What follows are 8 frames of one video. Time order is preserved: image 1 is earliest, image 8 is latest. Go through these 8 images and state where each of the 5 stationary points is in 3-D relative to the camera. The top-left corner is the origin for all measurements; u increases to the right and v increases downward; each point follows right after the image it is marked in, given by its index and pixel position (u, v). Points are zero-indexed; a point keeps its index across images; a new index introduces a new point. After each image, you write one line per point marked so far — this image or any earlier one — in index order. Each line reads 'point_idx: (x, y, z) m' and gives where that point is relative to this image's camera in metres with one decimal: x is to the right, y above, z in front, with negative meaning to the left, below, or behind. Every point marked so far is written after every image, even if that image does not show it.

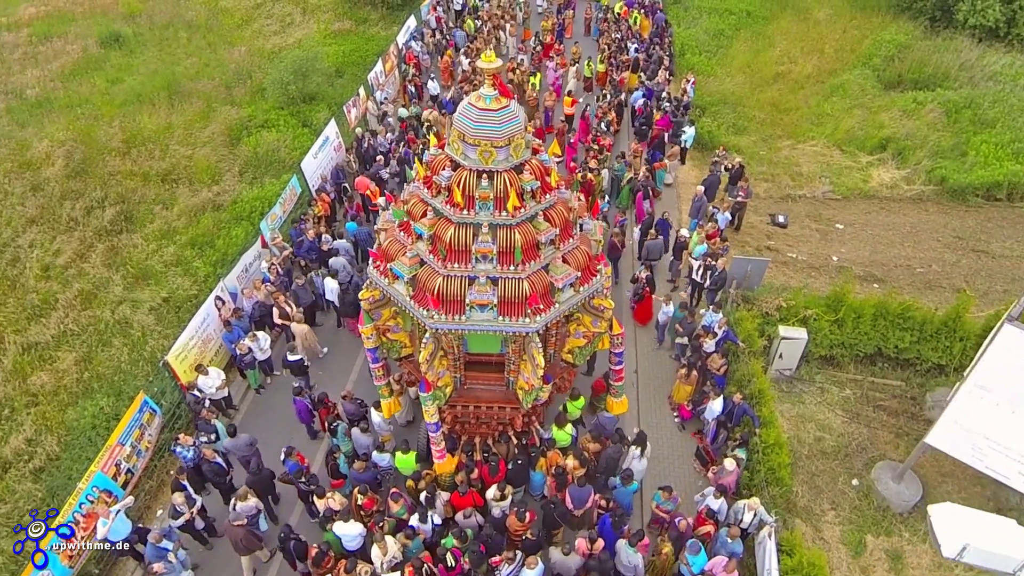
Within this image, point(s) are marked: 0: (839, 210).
0: (+9.1, +2.2, +19.3) m
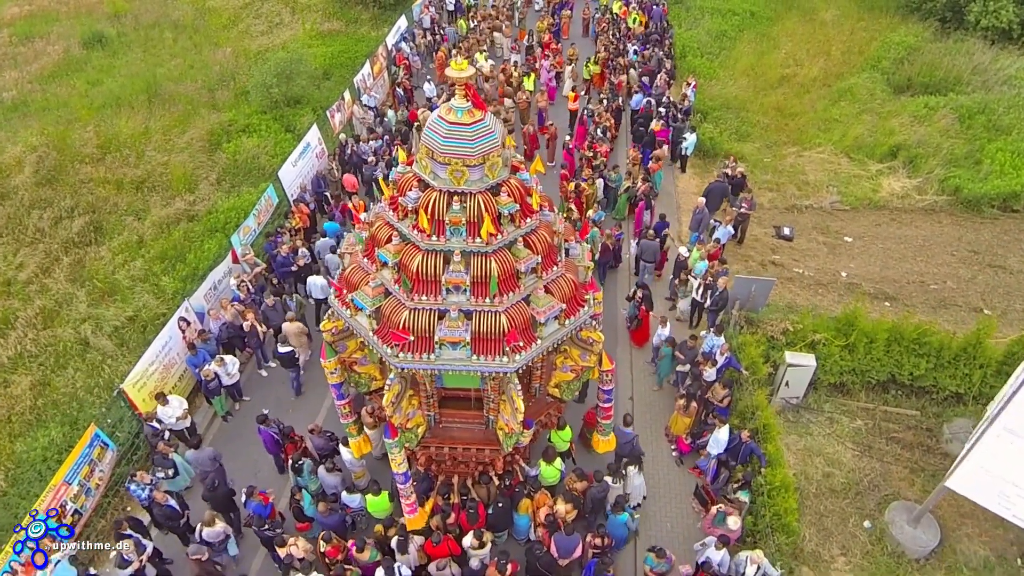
0: (+8.9, +1.8, +18.3) m
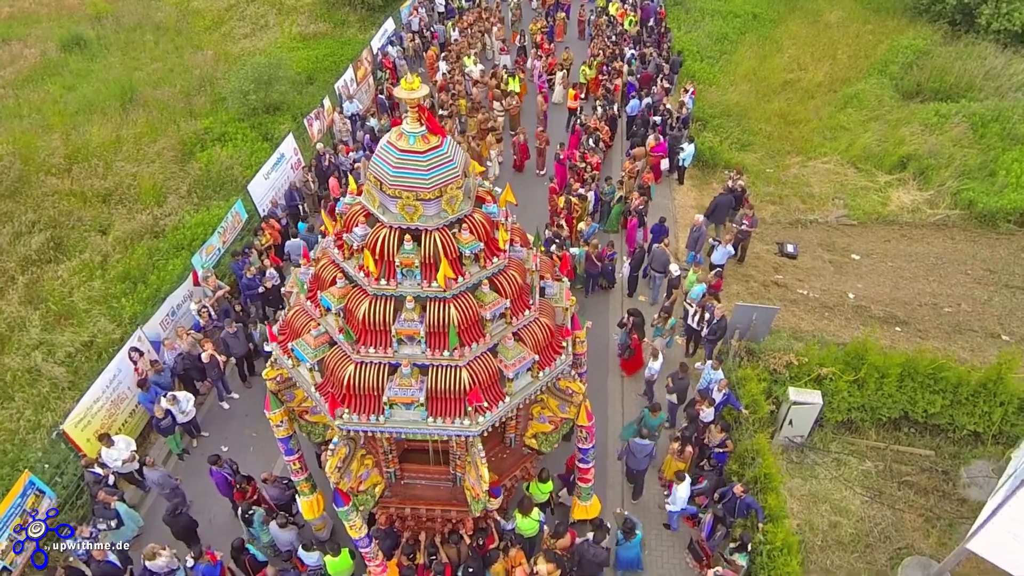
0: (+8.5, +1.3, +17.3) m
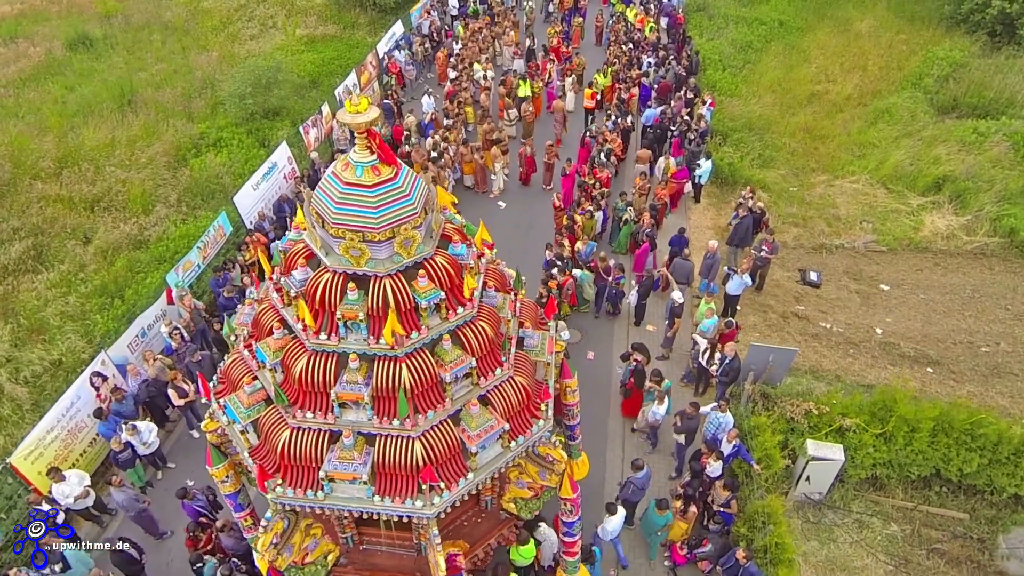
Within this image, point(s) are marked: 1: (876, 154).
0: (+8.6, +0.5, +16.0) m
1: (+10.2, +3.8, +19.5) m
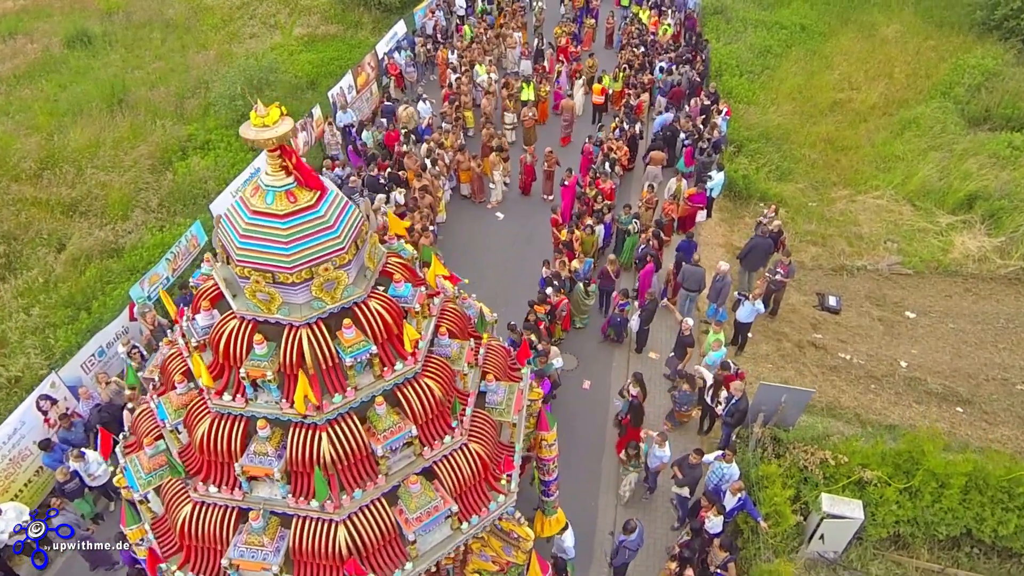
0: (+8.5, 0.0, +14.7) m
1: (+10.2, +3.2, +18.2) m
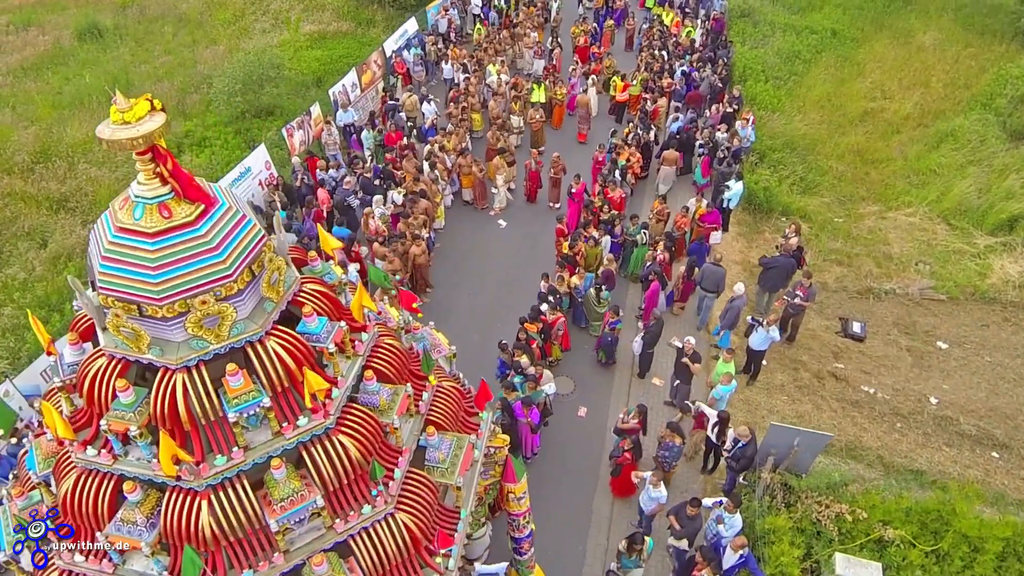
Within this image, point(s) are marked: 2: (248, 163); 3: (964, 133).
0: (+8.4, -0.6, +13.5) m
1: (+10.4, +2.6, +17.0) m
2: (-5.5, +2.6, +14.4) m
3: (+12.1, +4.1, +18.5) m
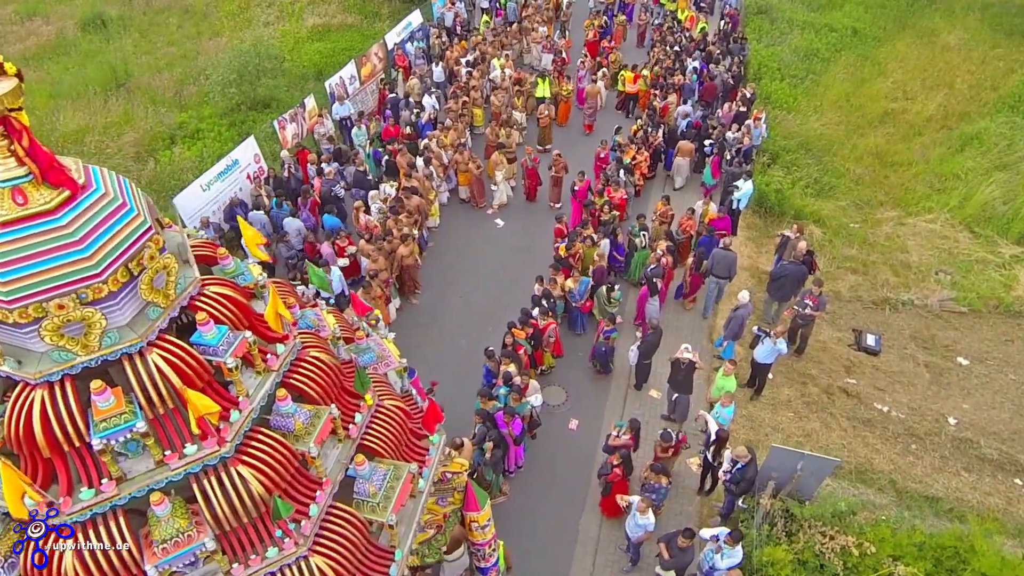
0: (+8.3, -0.8, +12.7) m
1: (+10.4, +2.3, +16.1) m
2: (-5.6, +2.6, +13.8) m
3: (+12.1, +3.8, +17.6) m
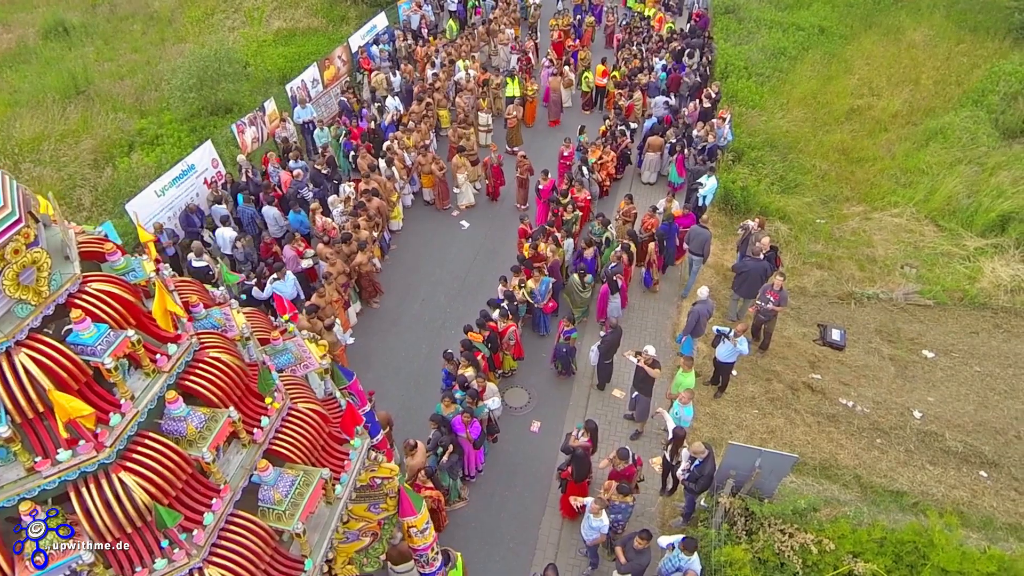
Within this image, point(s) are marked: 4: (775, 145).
0: (+7.6, -0.7, +12.6) m
1: (+9.6, +2.5, +16.1) m
2: (-6.3, +2.5, +13.5) m
3: (+11.3, +4.0, +17.7) m
4: (+6.5, +3.5, +17.1) m
